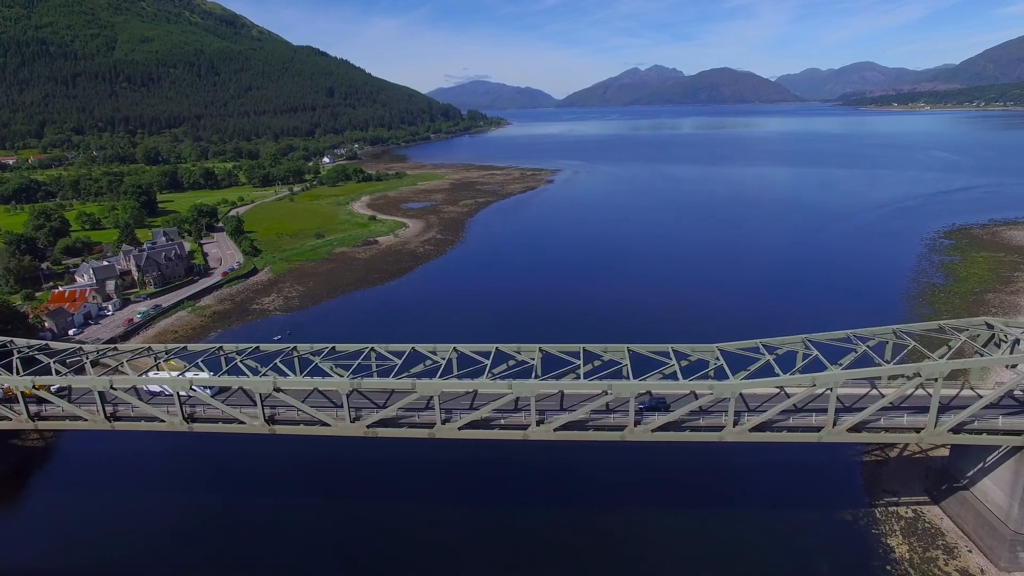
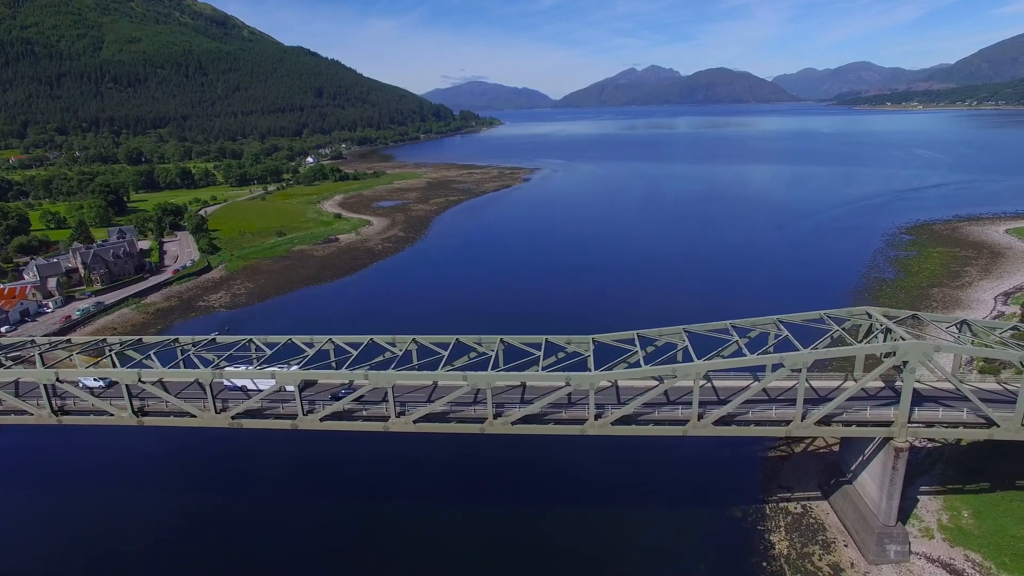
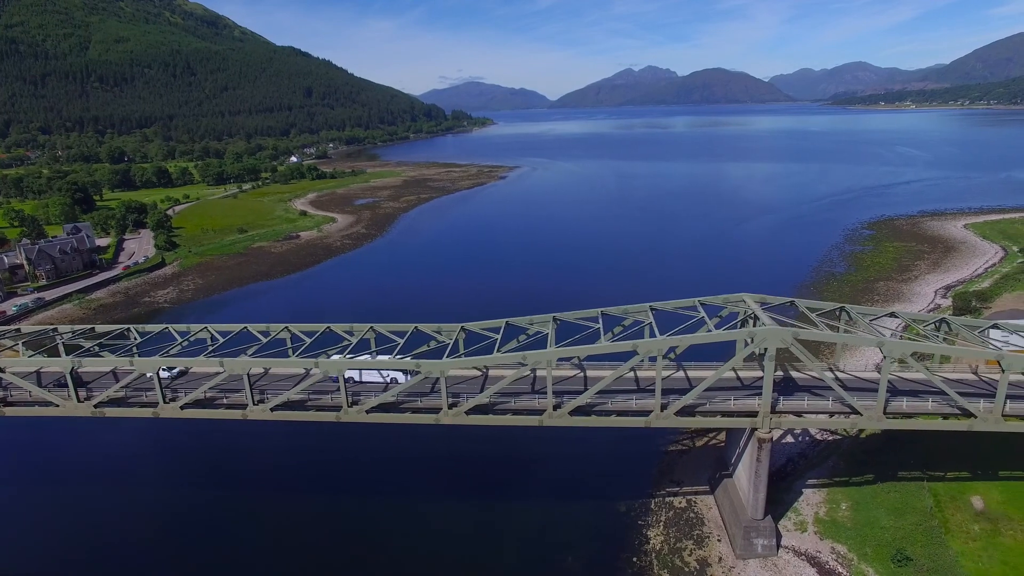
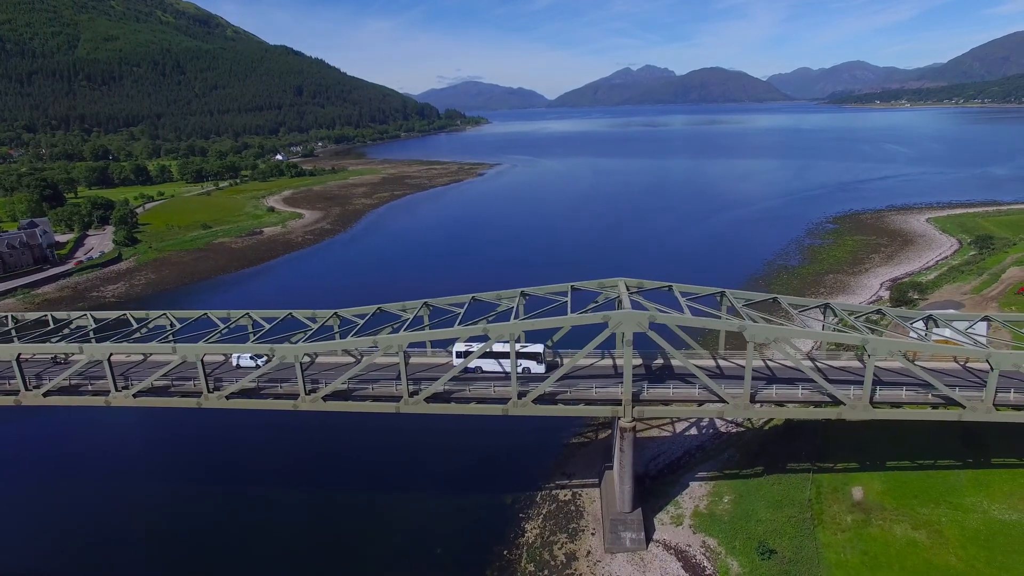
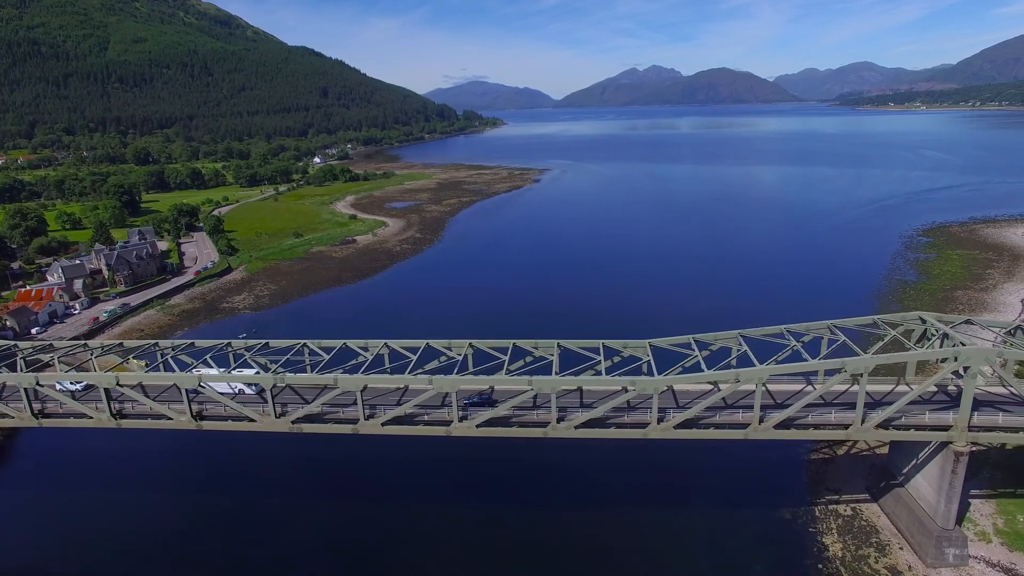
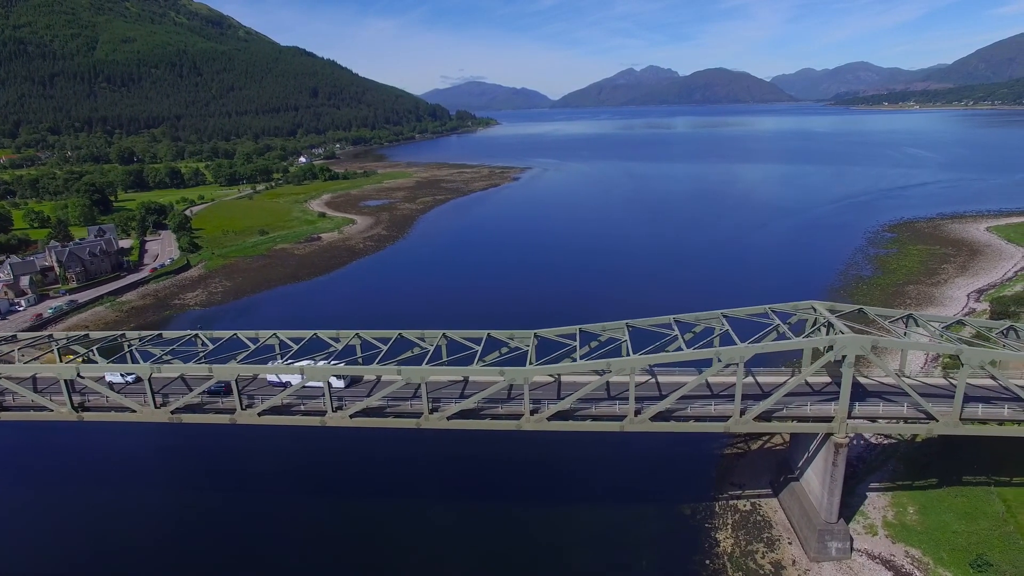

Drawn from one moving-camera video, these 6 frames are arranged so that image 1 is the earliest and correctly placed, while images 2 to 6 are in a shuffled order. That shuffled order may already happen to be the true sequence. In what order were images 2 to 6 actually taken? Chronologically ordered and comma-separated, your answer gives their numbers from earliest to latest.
5, 2, 6, 3, 4
